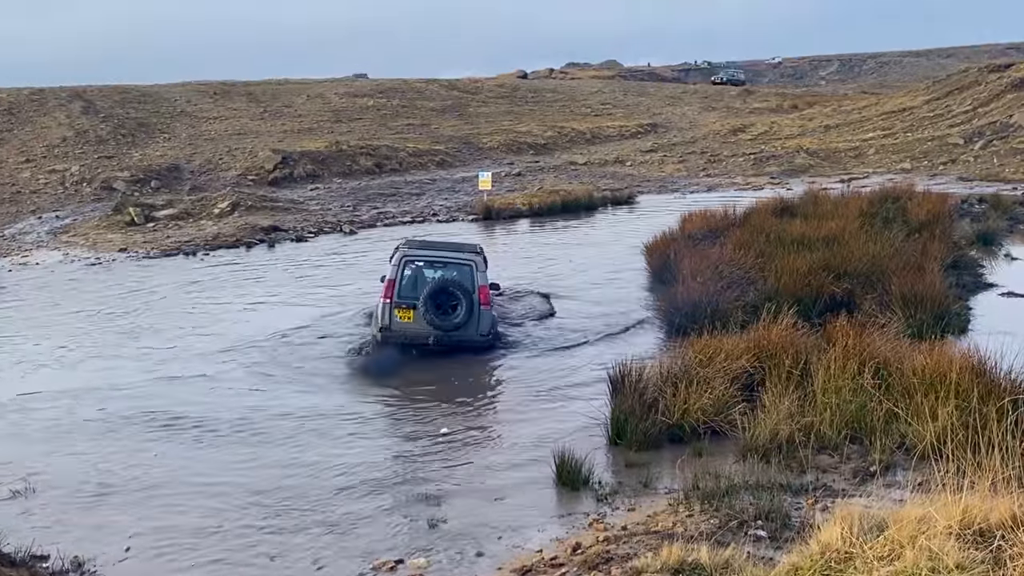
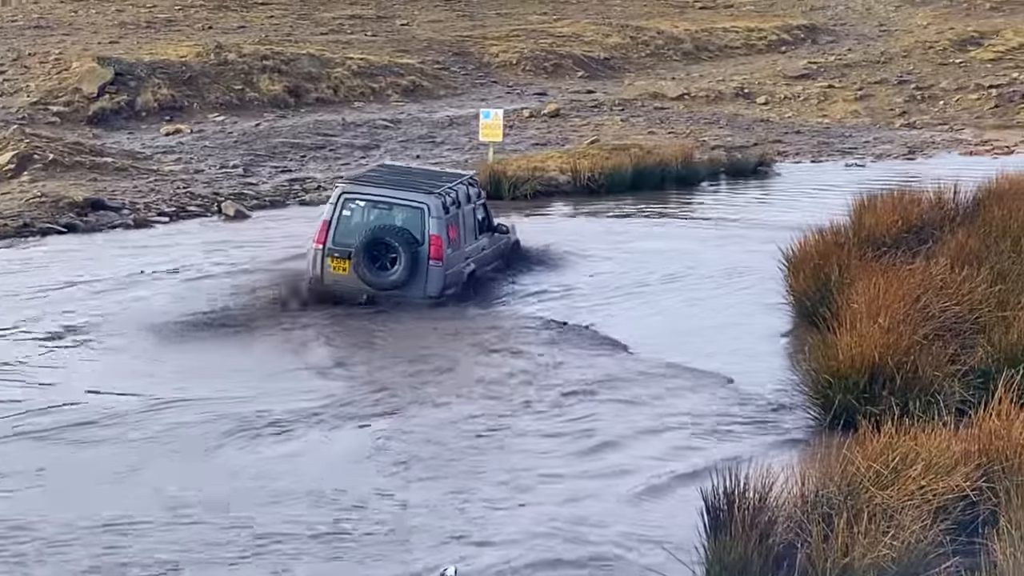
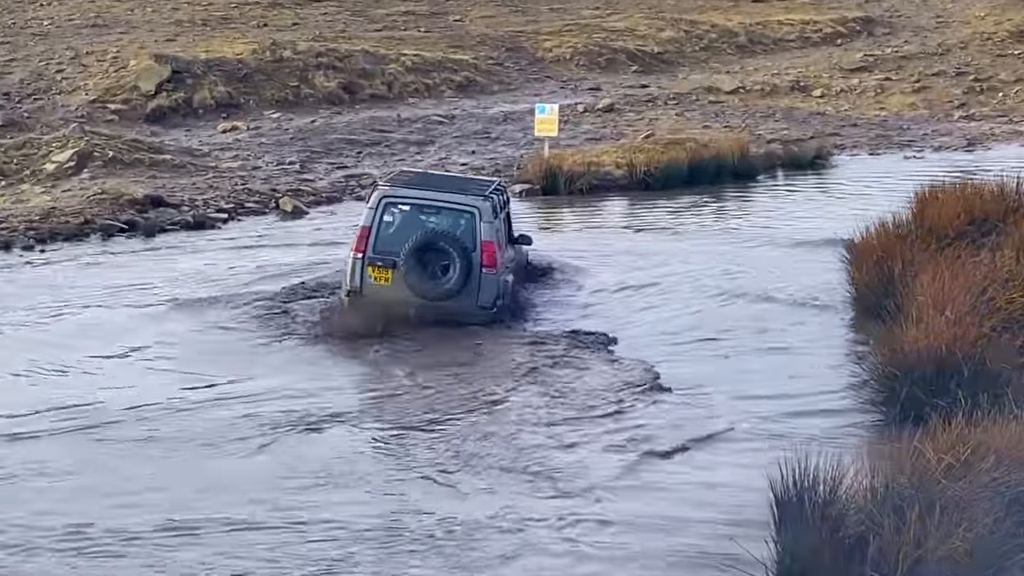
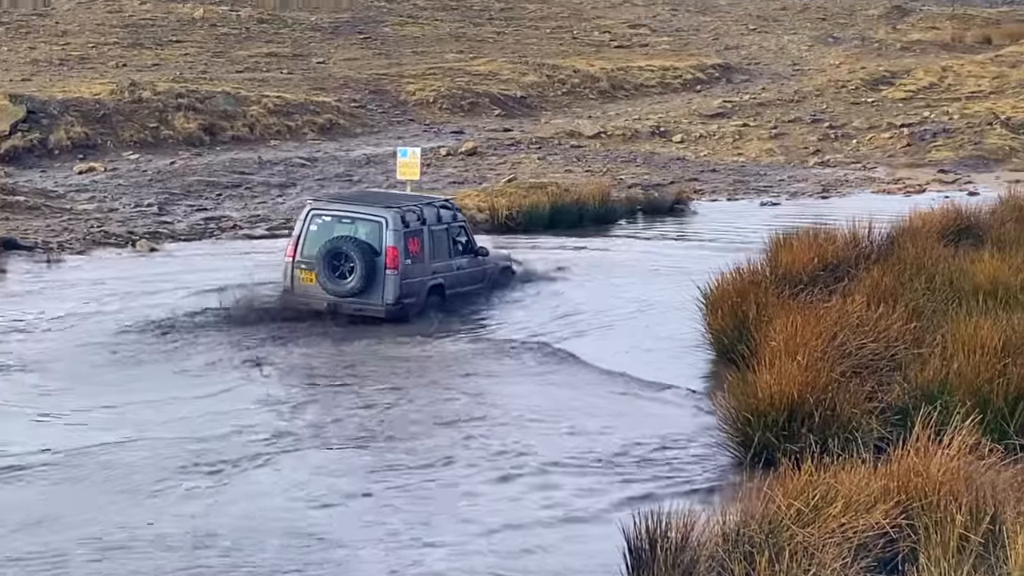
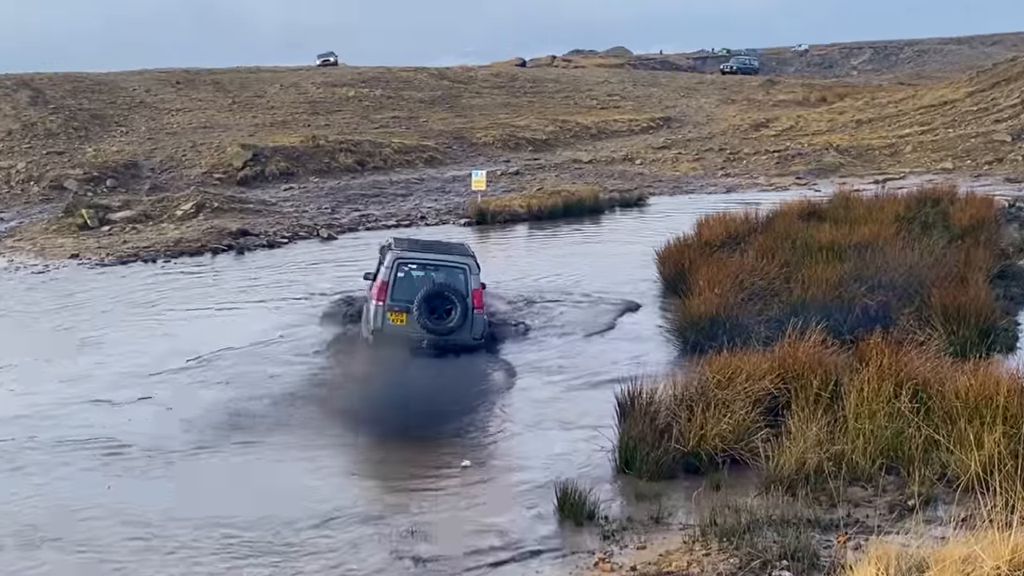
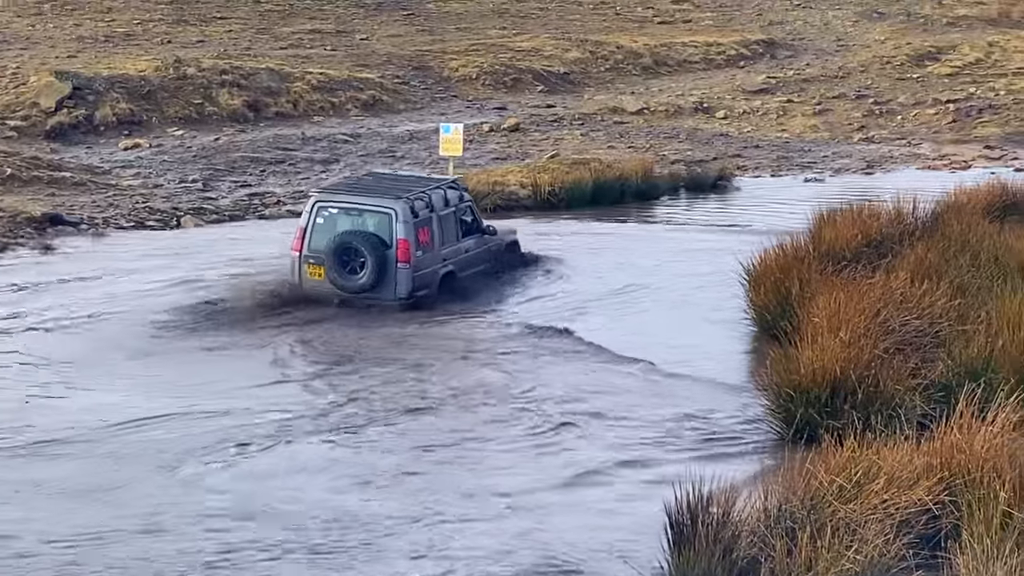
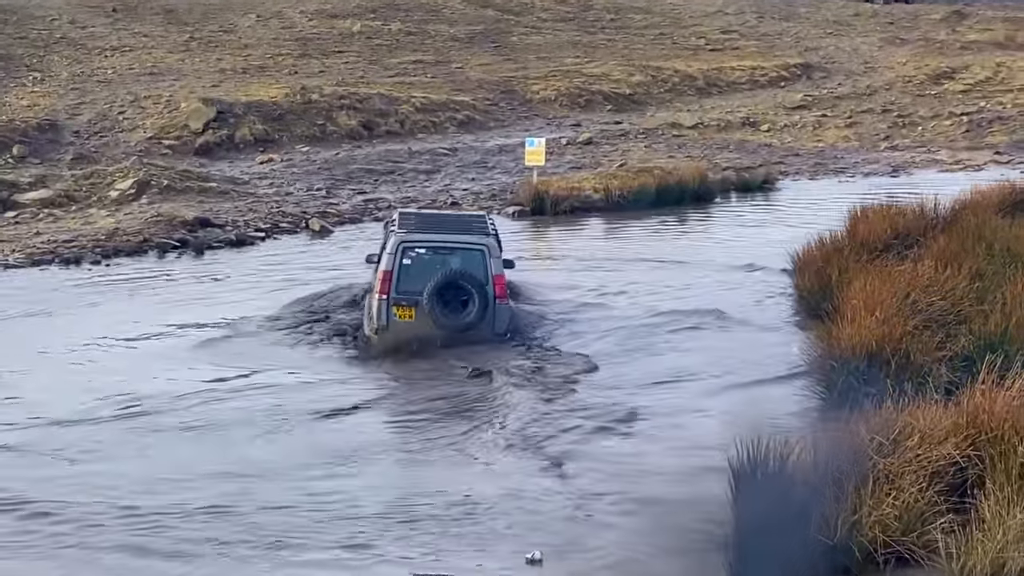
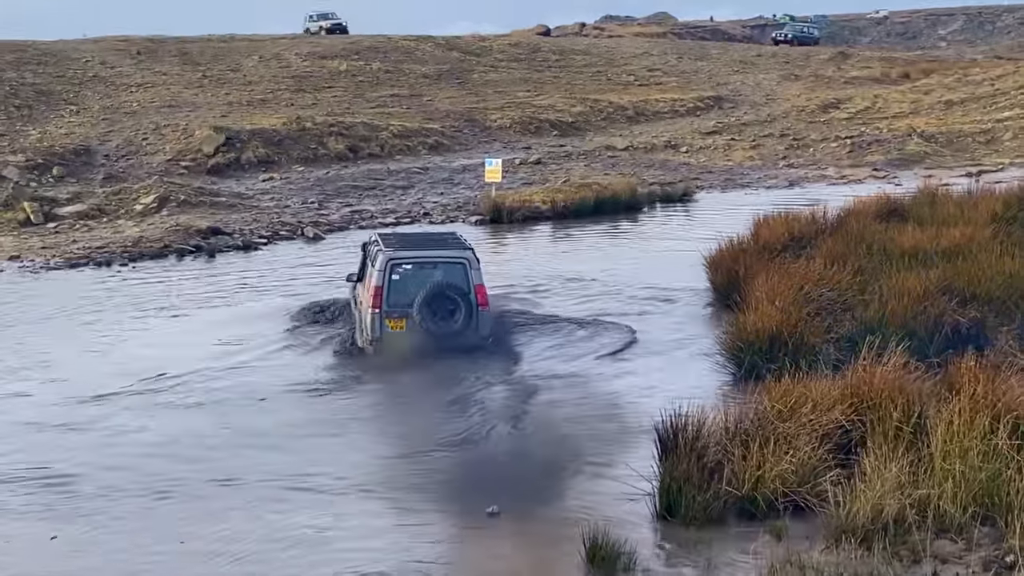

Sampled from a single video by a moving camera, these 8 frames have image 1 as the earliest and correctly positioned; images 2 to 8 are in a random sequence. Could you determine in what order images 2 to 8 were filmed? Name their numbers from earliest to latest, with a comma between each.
5, 8, 7, 3, 2, 6, 4
